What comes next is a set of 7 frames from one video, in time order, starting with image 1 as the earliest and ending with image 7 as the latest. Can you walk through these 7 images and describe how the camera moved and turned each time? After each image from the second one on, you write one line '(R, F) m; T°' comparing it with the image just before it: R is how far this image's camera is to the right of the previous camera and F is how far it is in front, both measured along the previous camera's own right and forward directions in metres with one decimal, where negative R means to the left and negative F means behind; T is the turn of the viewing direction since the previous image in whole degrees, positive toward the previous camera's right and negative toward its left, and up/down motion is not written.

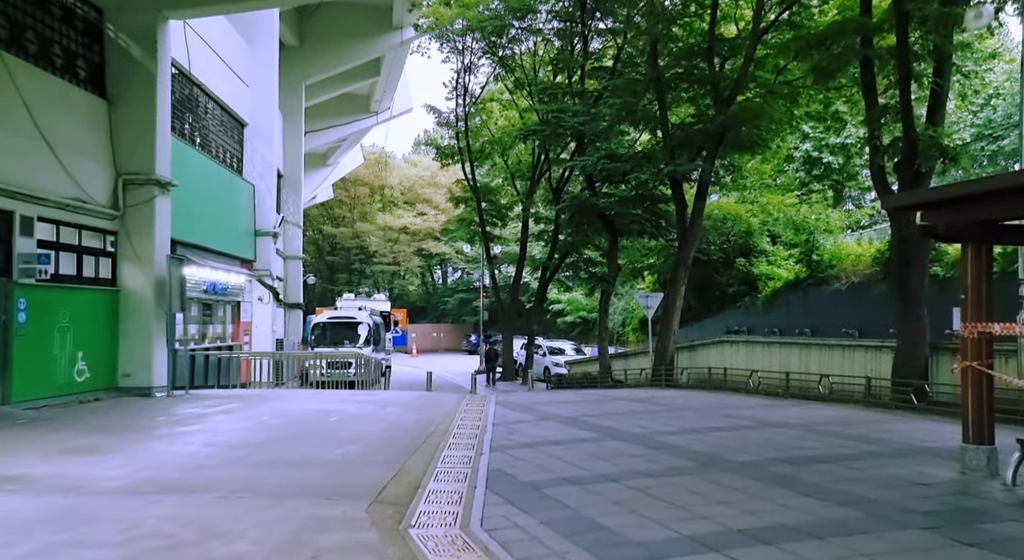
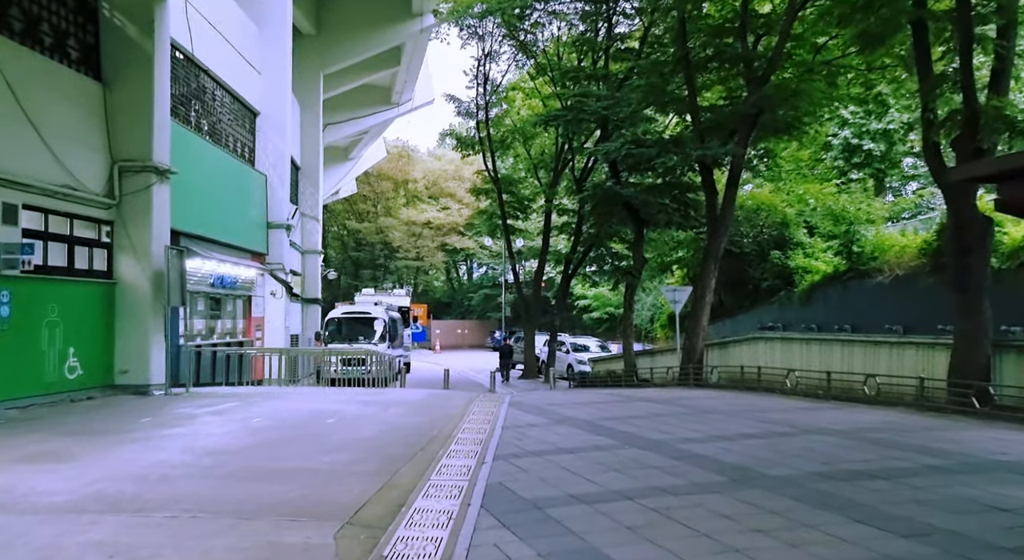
(+0.3, +1.0) m; -2°
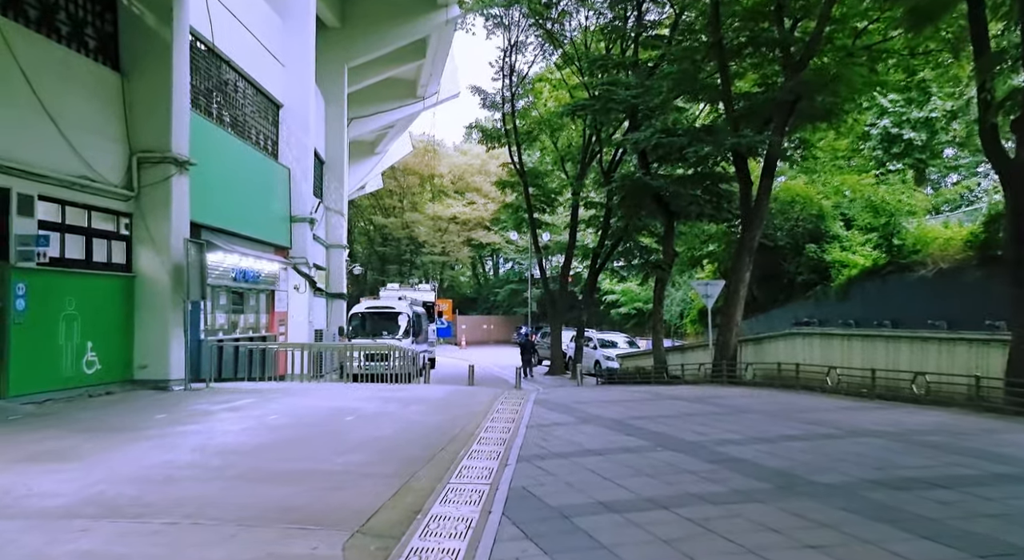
(0.0, +0.5) m; -2°
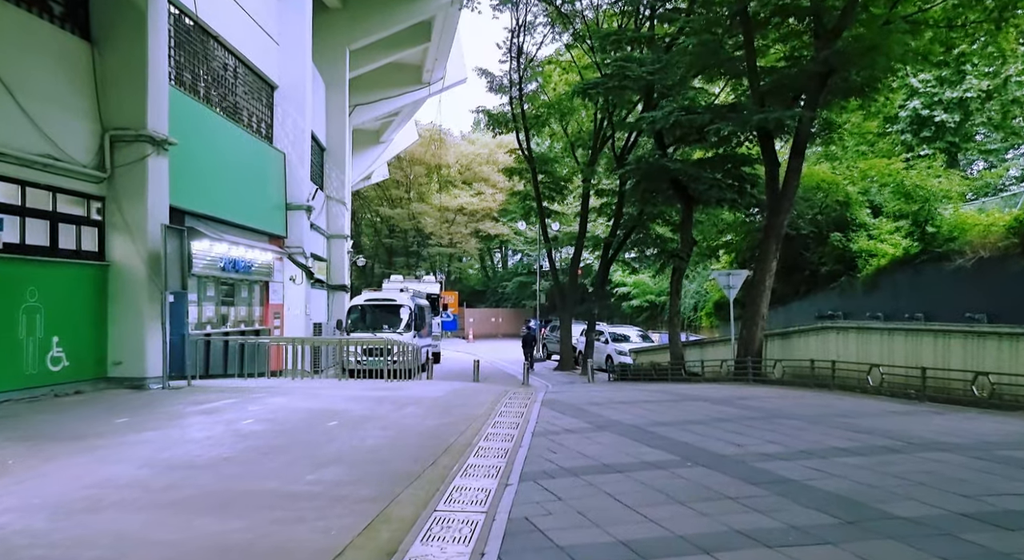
(+0.1, +1.2) m; -1°
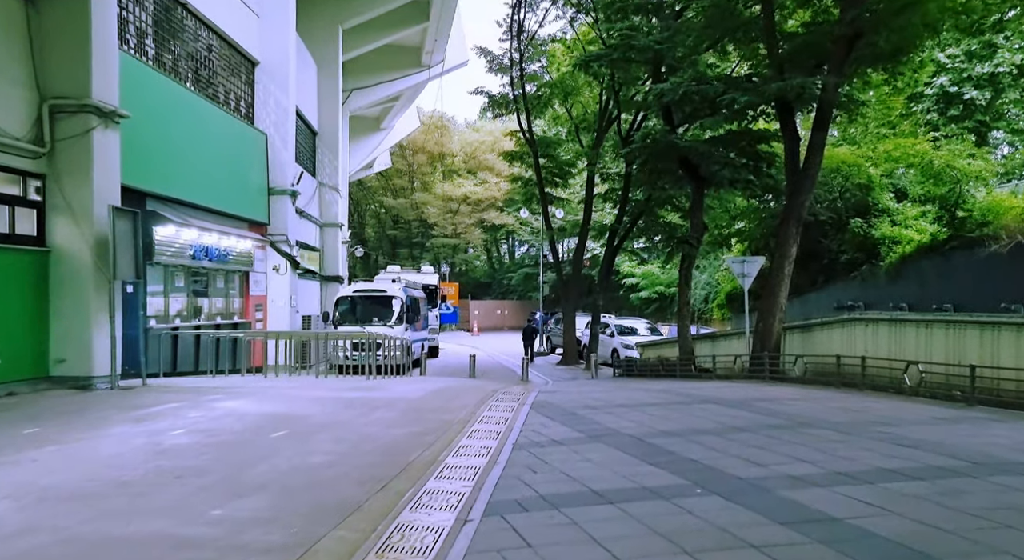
(+0.3, +1.4) m; -1°
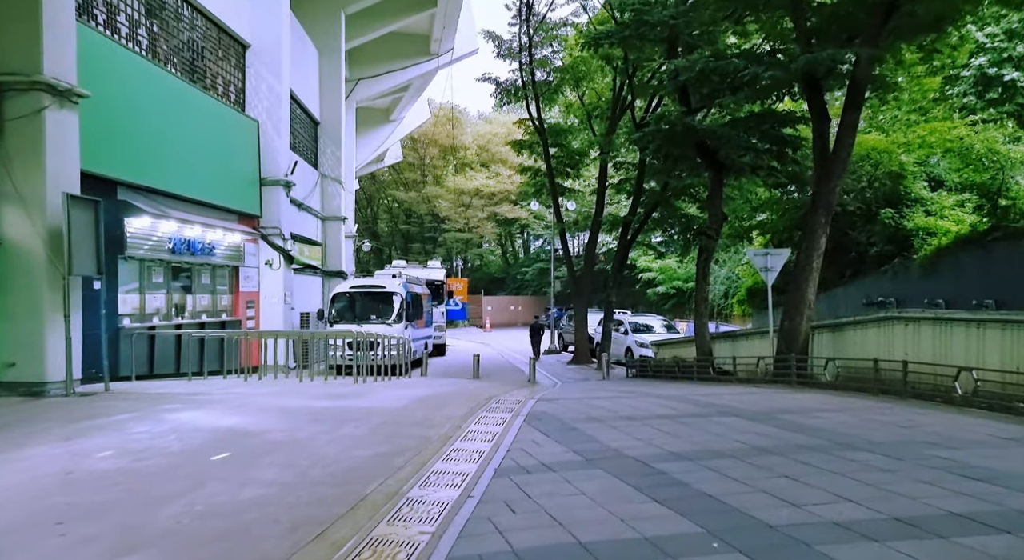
(+0.3, +1.2) m; -1°
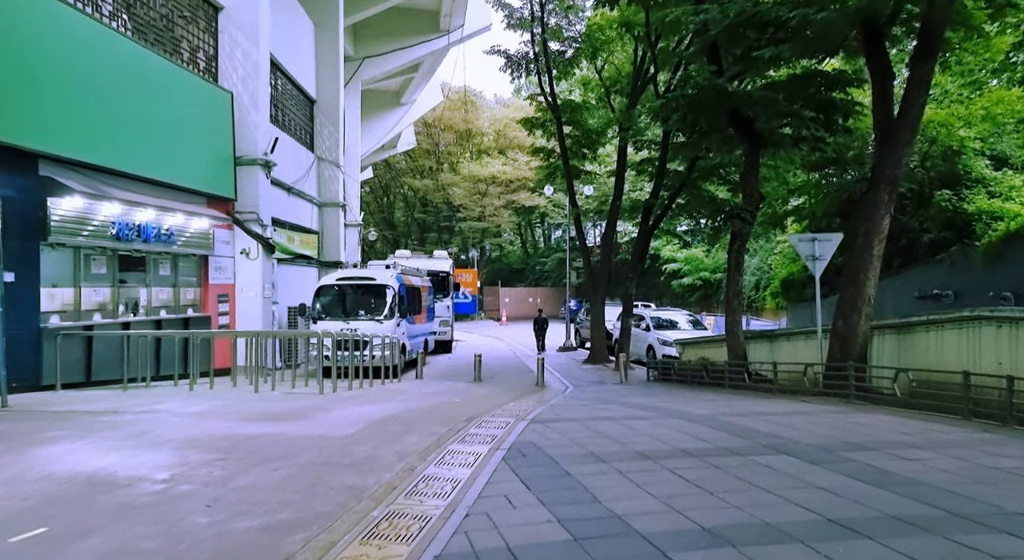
(+0.4, +2.3) m; -2°
